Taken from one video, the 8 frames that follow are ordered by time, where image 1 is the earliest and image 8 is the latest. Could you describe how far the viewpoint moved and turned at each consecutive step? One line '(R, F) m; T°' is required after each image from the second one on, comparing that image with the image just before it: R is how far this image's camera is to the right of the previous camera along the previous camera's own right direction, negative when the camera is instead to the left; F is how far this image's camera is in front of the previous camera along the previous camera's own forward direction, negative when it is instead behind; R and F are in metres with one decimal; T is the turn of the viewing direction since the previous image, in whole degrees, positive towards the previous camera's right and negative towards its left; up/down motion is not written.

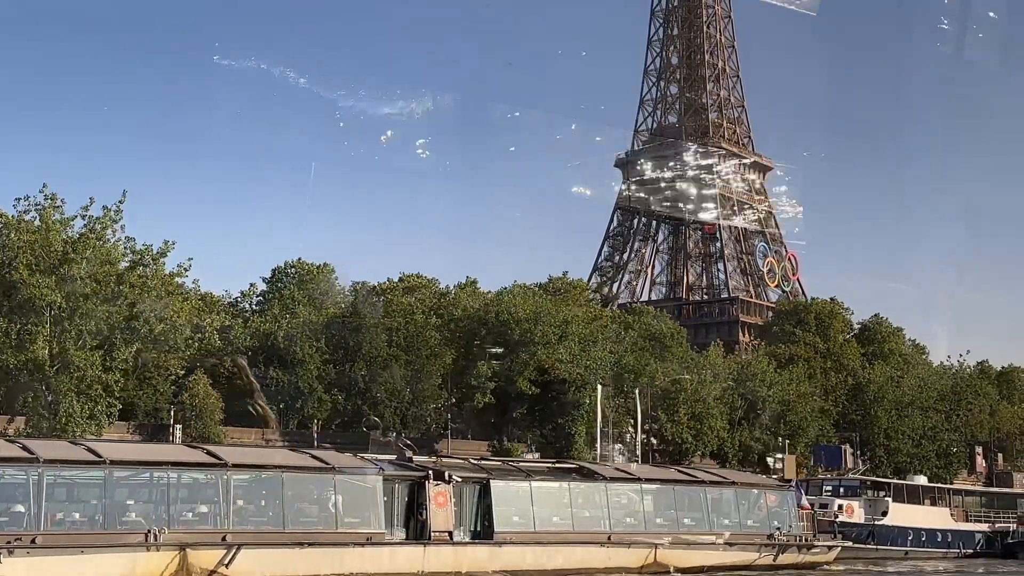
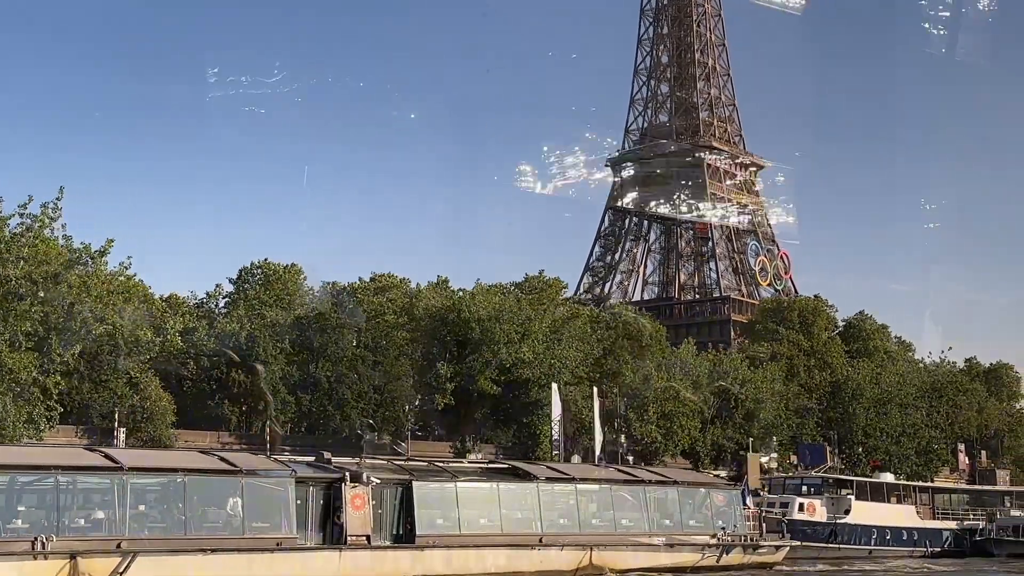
(+1.2, +0.9) m; 0°
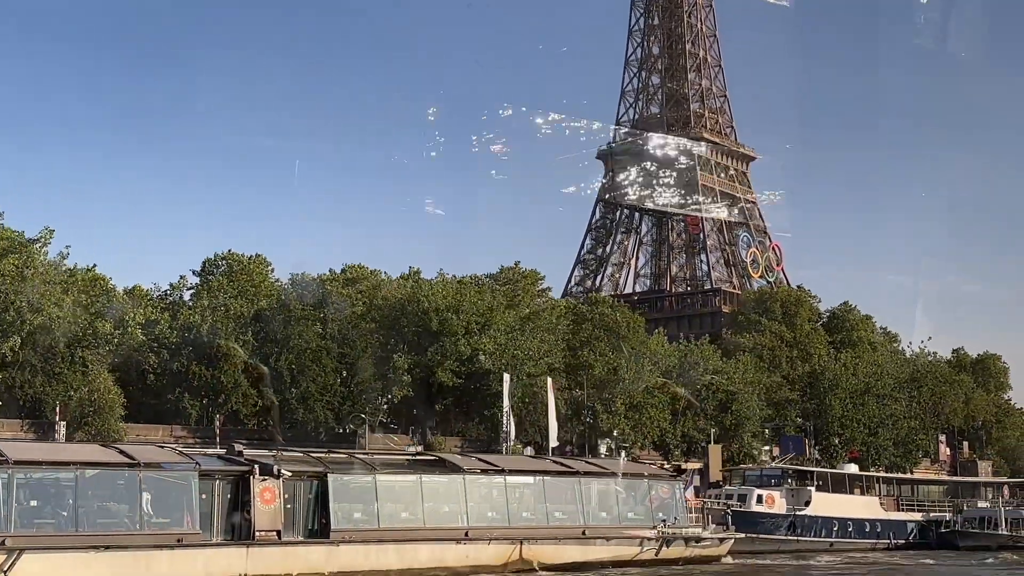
(+1.2, +0.9) m; 0°
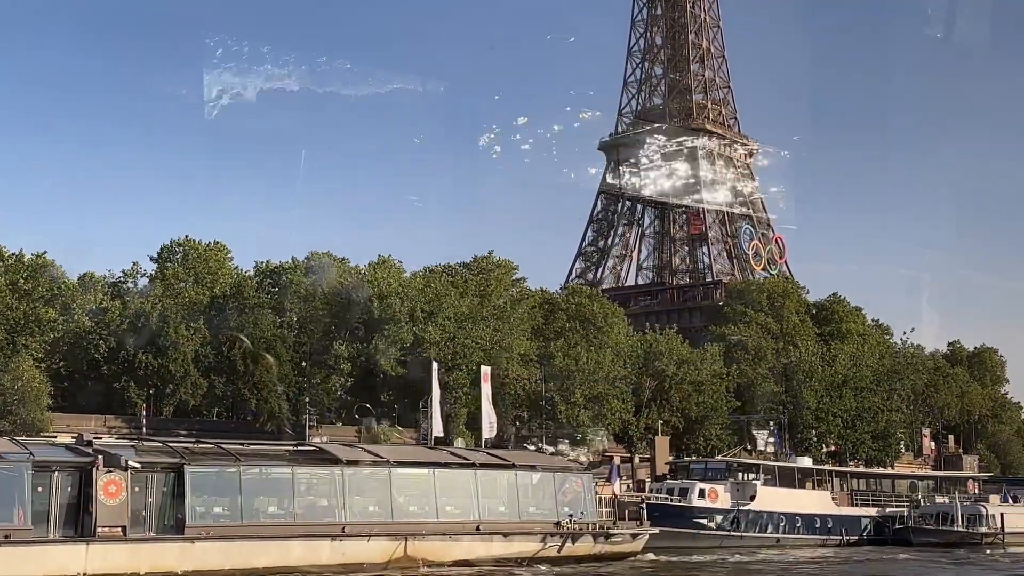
(+2.0, +1.5) m; -1°
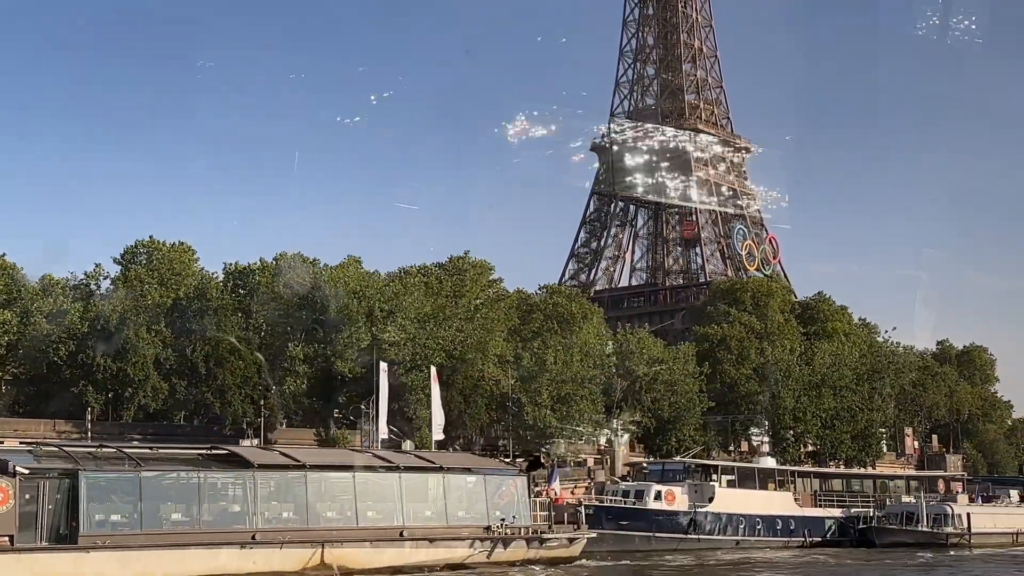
(+1.2, +0.9) m; 0°
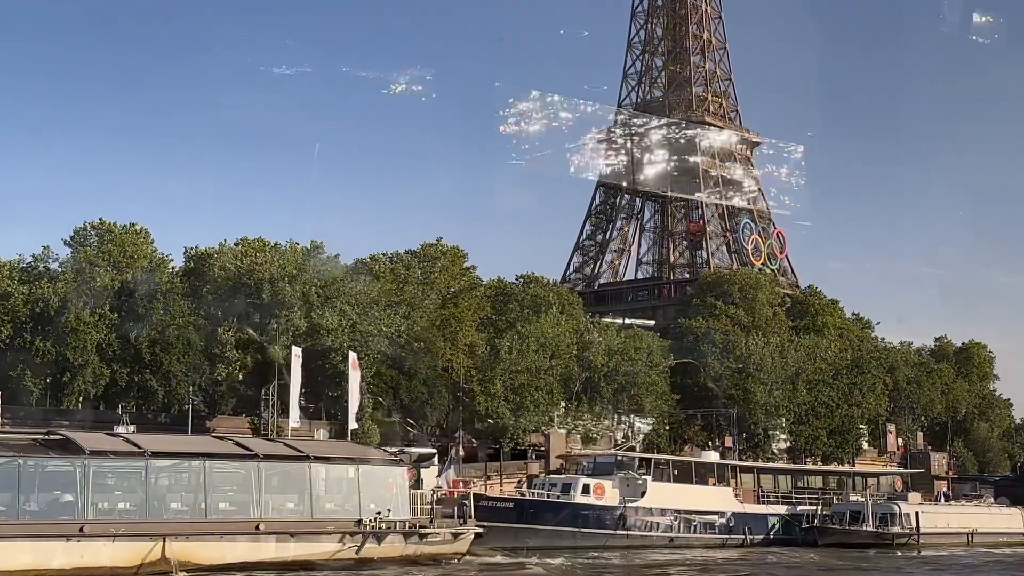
(+2.2, +1.8) m; -1°
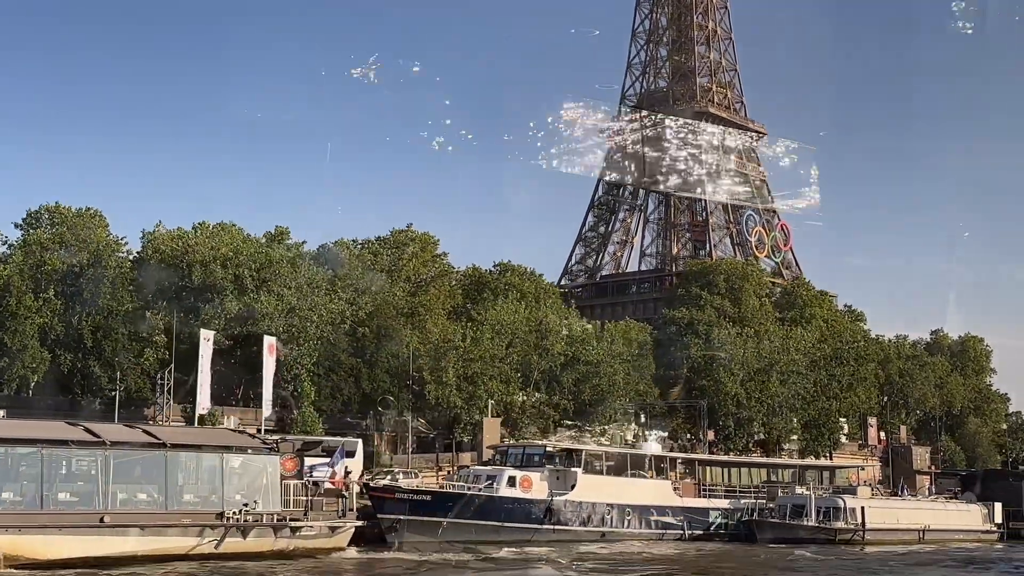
(+2.0, +1.6) m; -1°
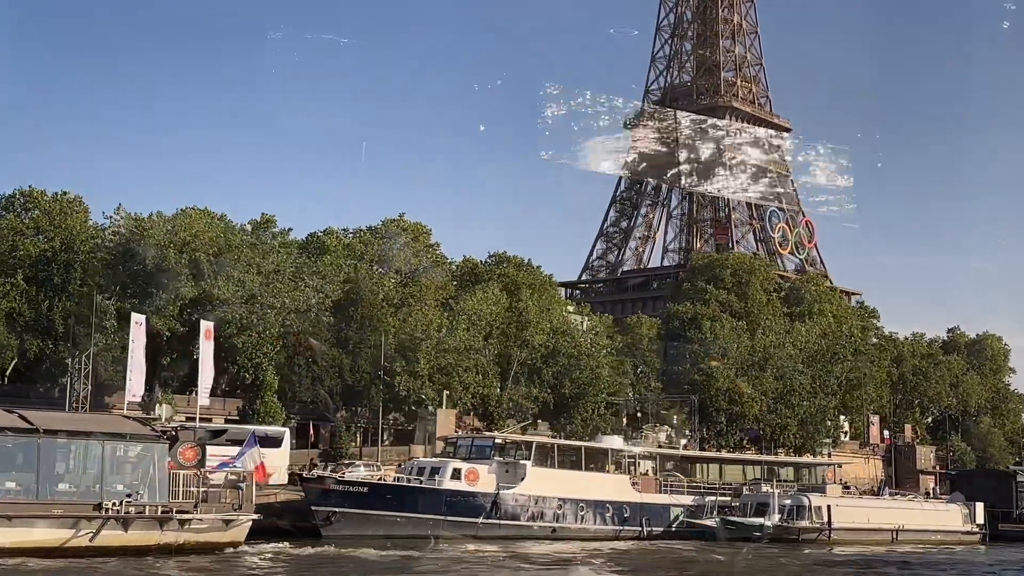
(+1.8, +1.5) m; -1°
